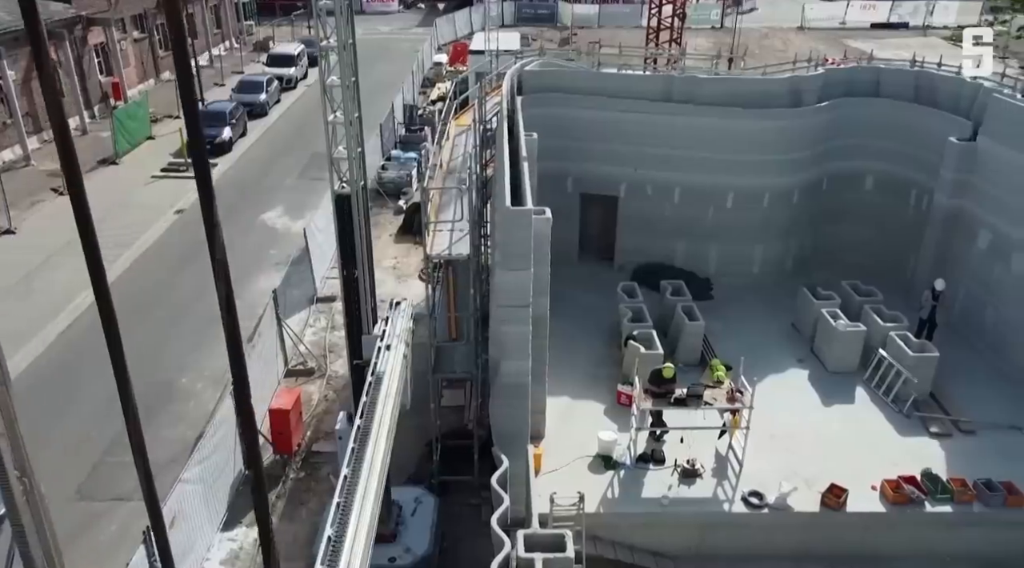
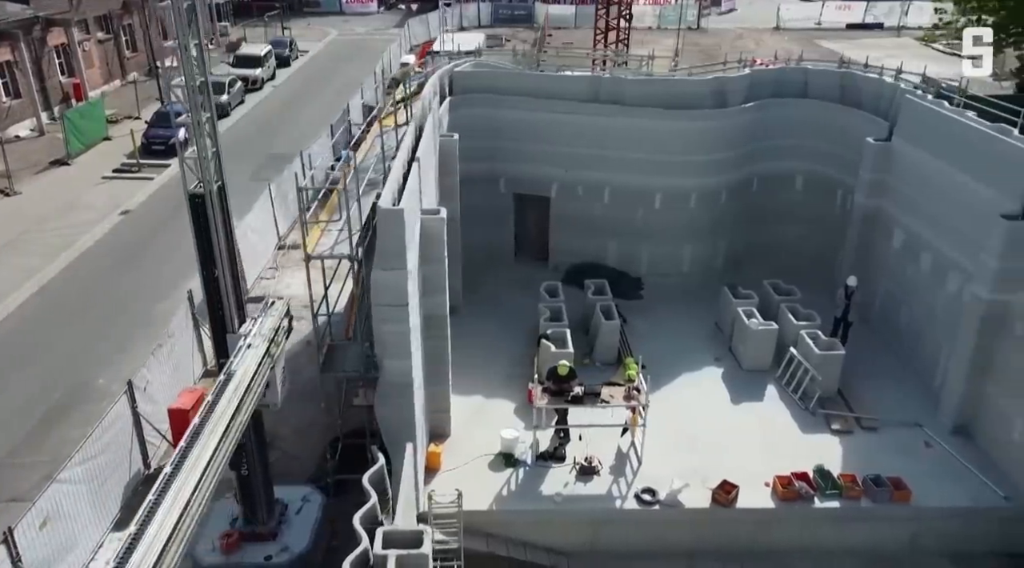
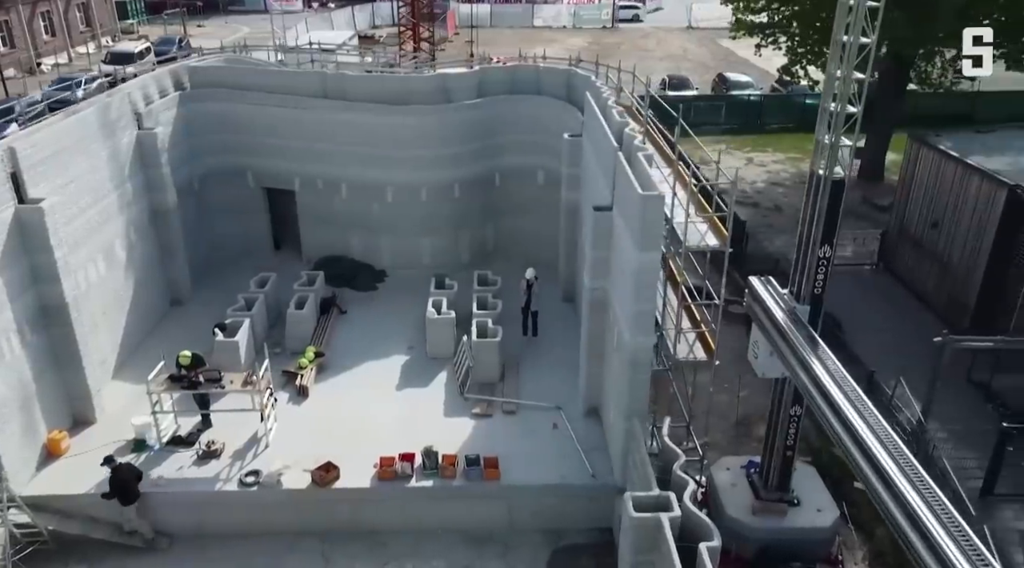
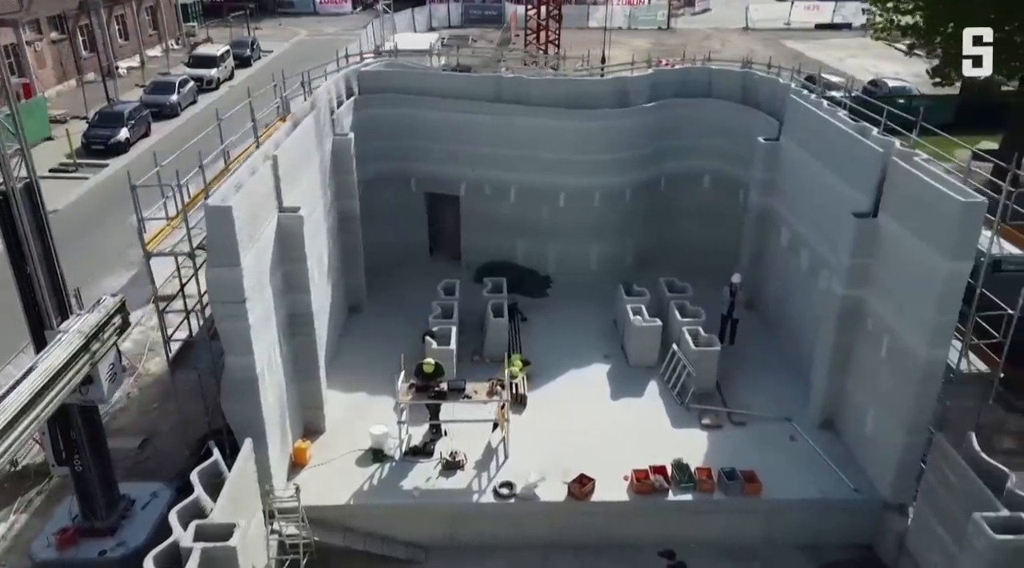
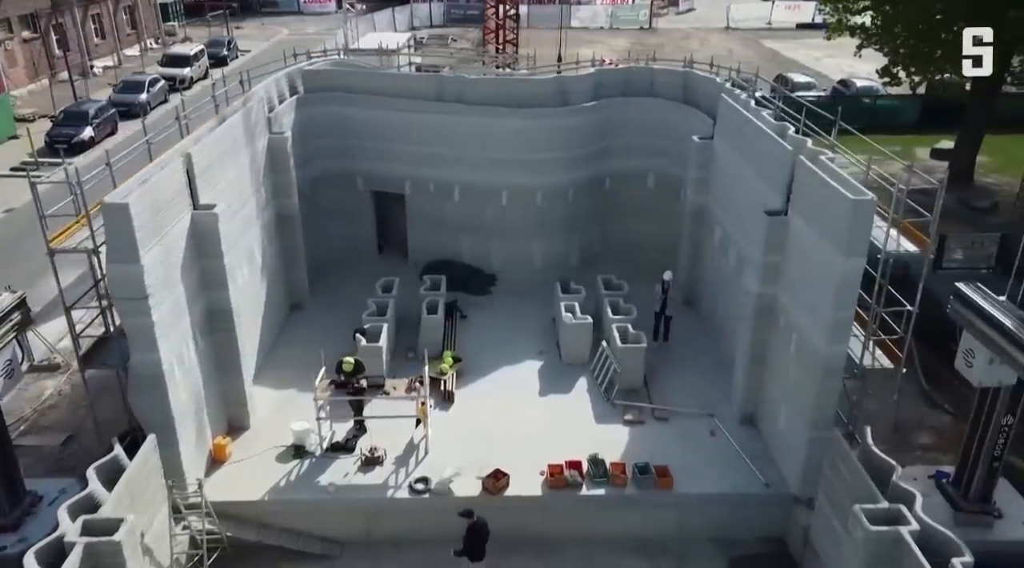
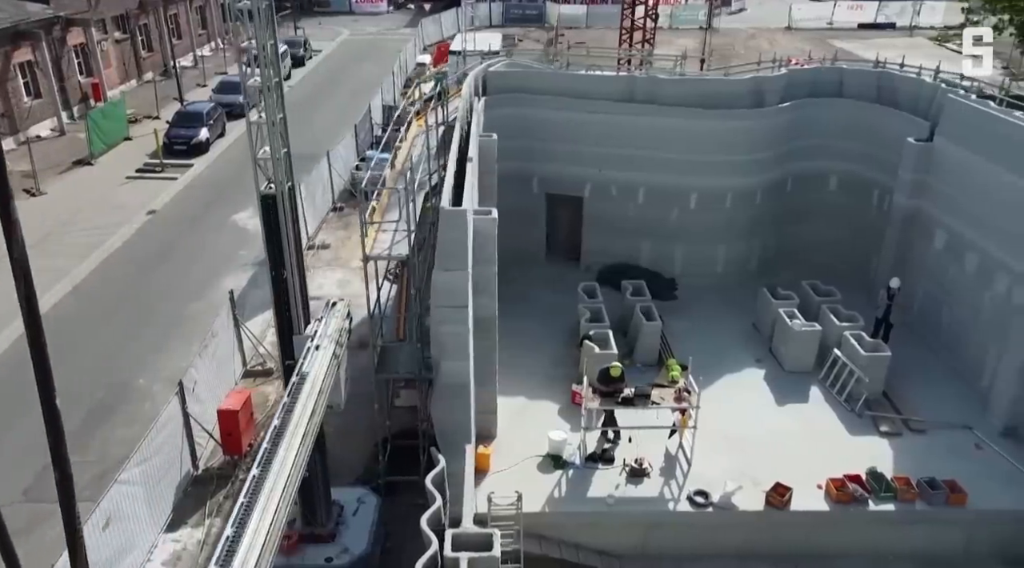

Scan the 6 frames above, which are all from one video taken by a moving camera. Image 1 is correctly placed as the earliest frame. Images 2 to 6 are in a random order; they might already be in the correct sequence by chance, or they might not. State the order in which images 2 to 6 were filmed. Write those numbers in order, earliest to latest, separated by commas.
6, 2, 4, 5, 3
